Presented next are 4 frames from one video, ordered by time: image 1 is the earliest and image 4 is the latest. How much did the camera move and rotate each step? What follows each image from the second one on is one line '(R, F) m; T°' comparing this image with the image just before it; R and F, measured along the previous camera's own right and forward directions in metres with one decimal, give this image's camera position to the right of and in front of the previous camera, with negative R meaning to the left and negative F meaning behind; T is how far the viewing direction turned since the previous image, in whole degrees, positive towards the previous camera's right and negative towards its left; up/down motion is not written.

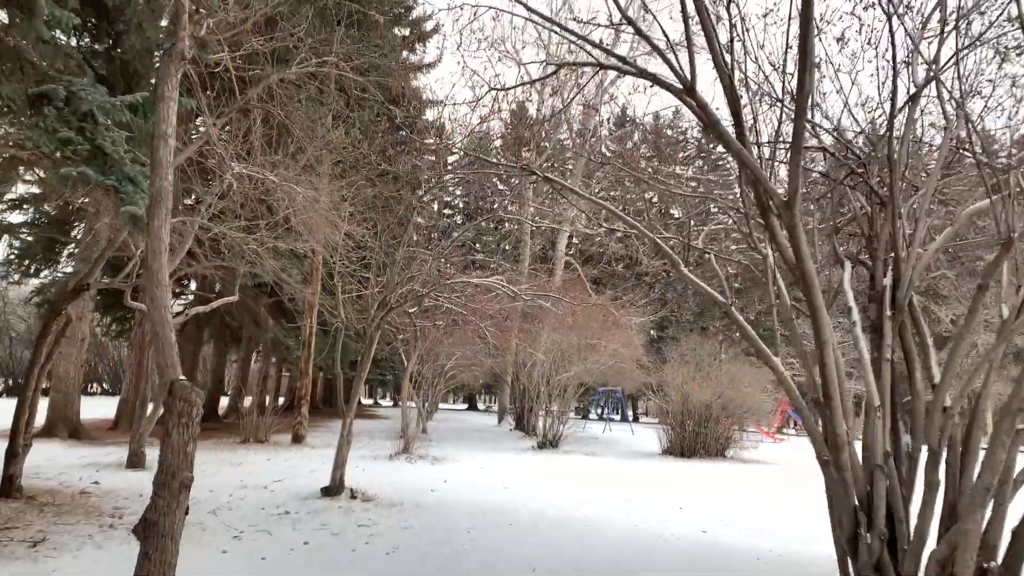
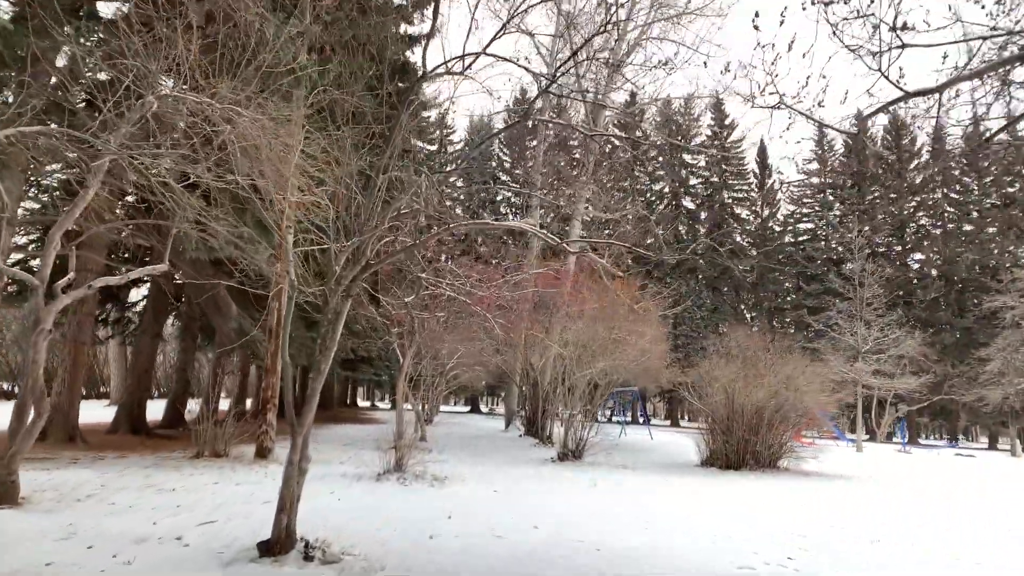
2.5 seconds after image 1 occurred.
(-0.3, +2.3) m; 0°
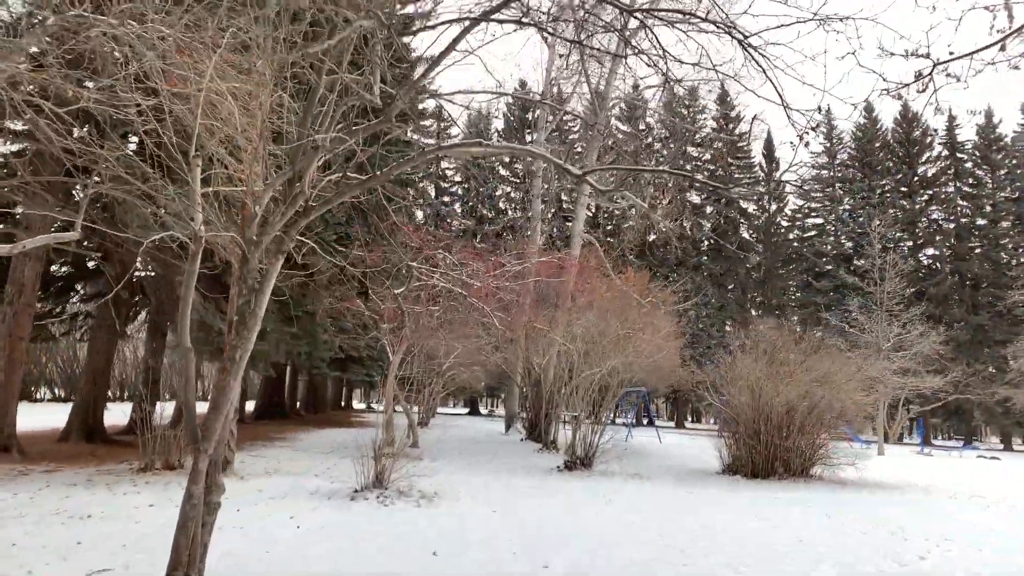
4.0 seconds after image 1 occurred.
(0.0, +1.3) m; 0°
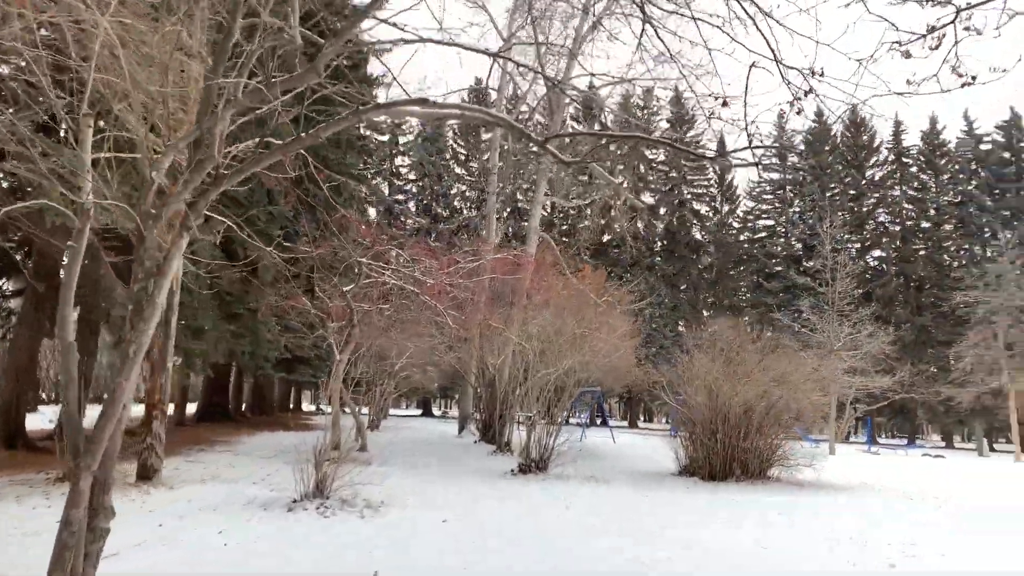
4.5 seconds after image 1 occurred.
(0.0, +0.4) m; +4°
